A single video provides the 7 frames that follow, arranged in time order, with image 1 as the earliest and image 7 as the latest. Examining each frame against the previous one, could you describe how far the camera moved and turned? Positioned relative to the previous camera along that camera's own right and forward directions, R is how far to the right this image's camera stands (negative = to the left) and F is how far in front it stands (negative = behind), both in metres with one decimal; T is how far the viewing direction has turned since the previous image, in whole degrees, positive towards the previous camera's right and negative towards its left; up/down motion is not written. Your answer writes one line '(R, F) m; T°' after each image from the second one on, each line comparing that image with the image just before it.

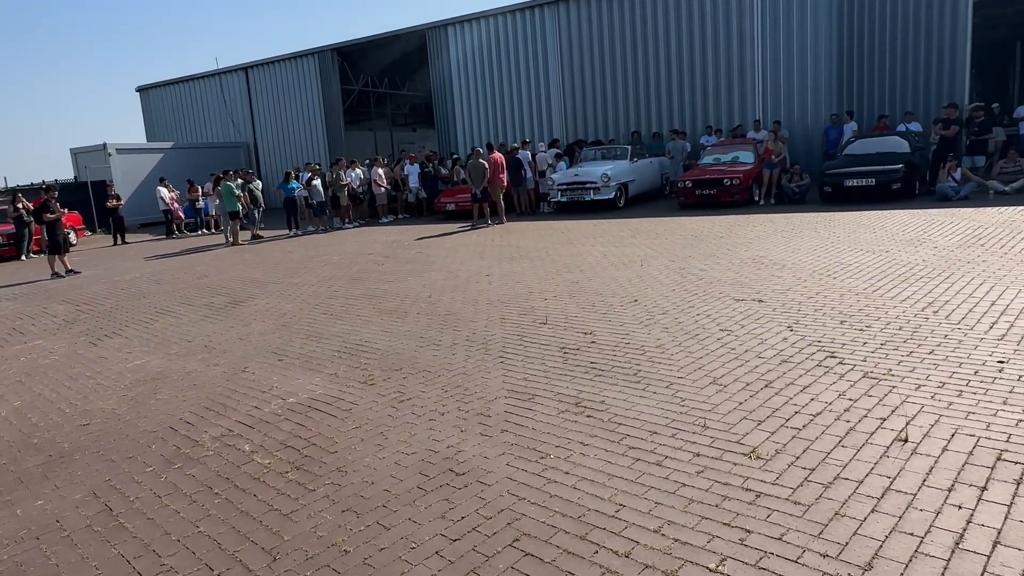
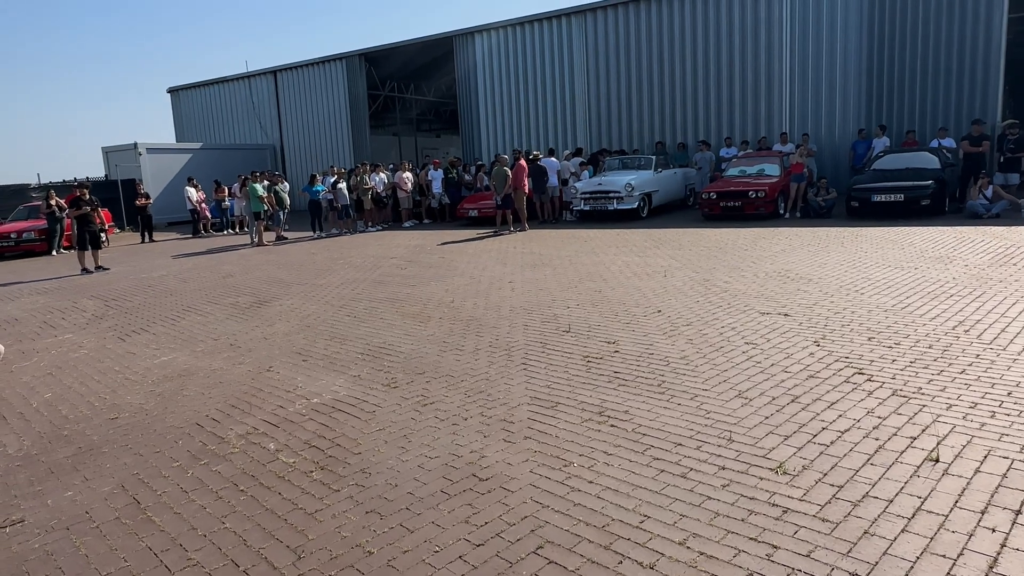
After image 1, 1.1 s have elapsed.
(-0.1, 0.0) m; -2°
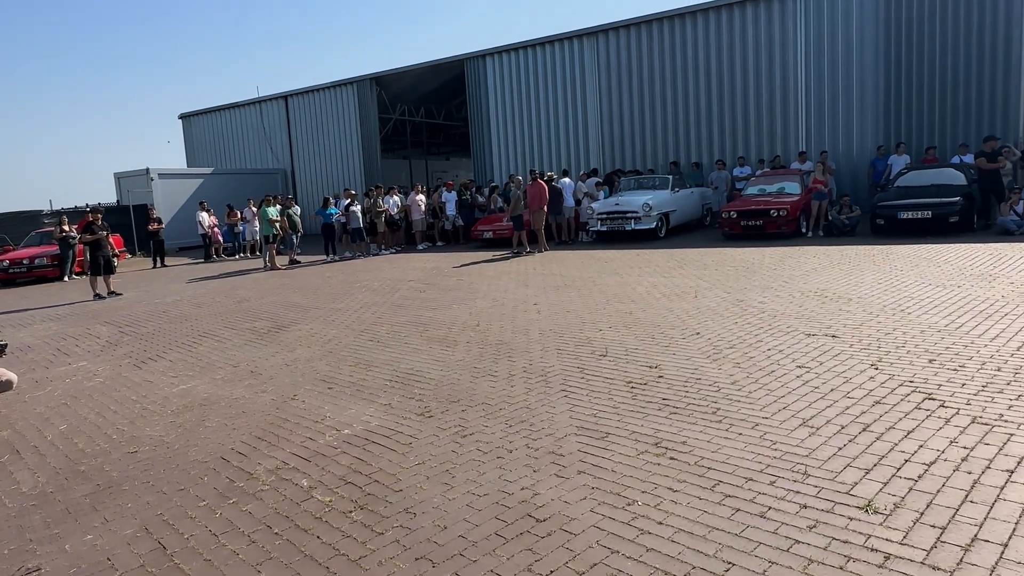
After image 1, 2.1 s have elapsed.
(-0.3, +0.3) m; -1°
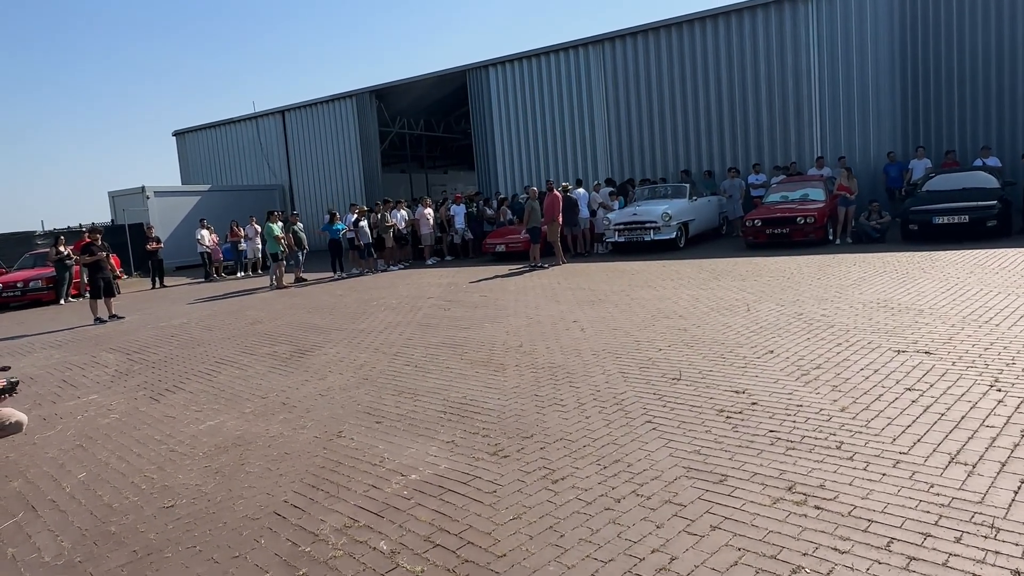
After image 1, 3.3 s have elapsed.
(-0.6, +0.6) m; +1°
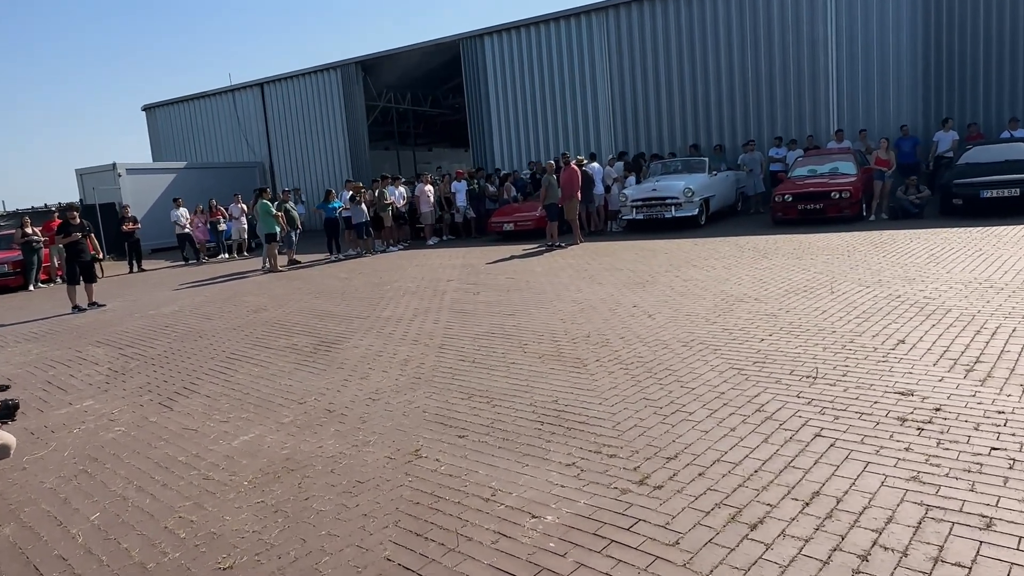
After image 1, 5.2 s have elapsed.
(-0.9, +1.1) m; +2°
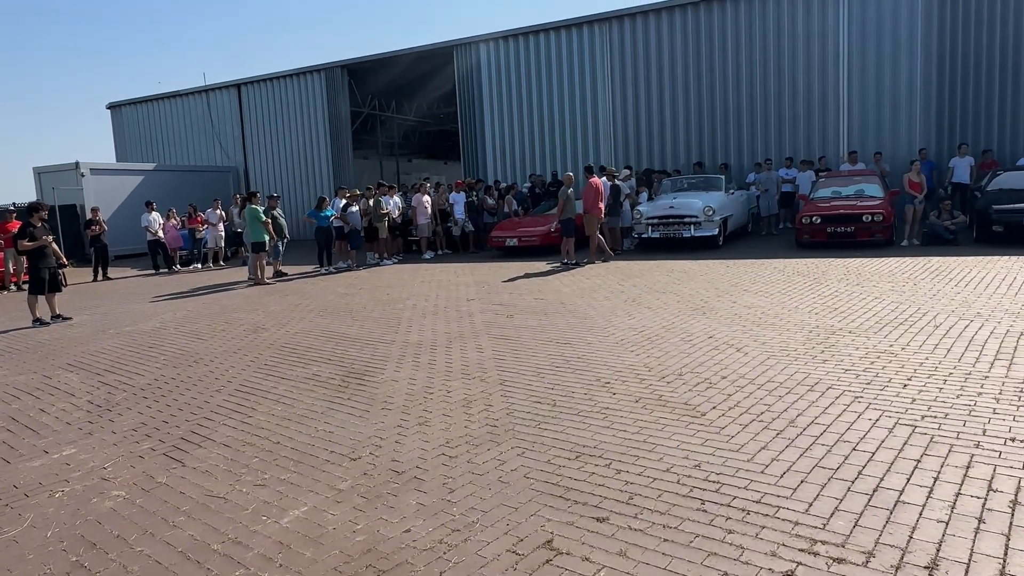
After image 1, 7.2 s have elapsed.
(-1.0, +1.1) m; +3°
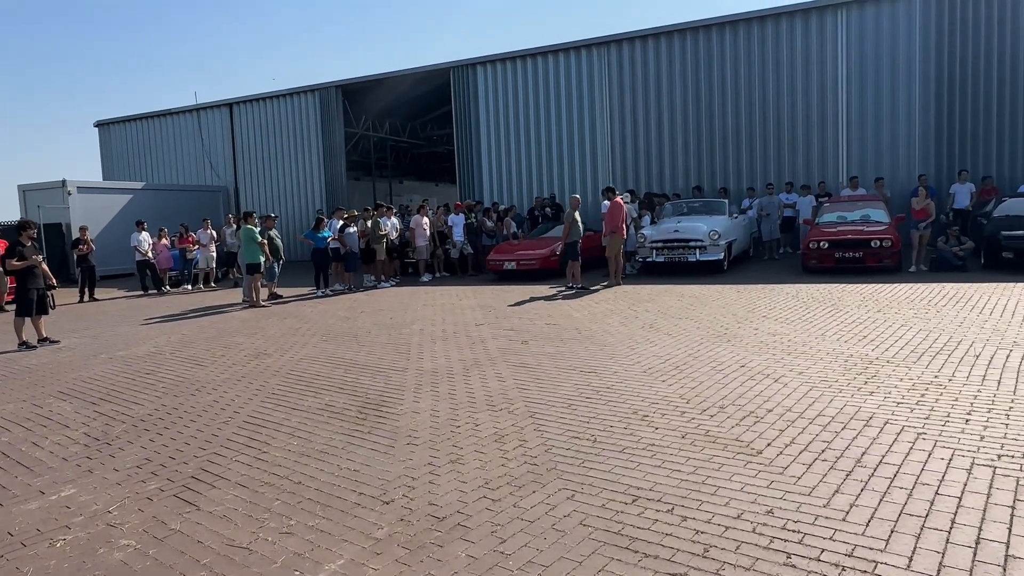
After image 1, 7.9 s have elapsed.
(-0.4, +0.3) m; +1°
